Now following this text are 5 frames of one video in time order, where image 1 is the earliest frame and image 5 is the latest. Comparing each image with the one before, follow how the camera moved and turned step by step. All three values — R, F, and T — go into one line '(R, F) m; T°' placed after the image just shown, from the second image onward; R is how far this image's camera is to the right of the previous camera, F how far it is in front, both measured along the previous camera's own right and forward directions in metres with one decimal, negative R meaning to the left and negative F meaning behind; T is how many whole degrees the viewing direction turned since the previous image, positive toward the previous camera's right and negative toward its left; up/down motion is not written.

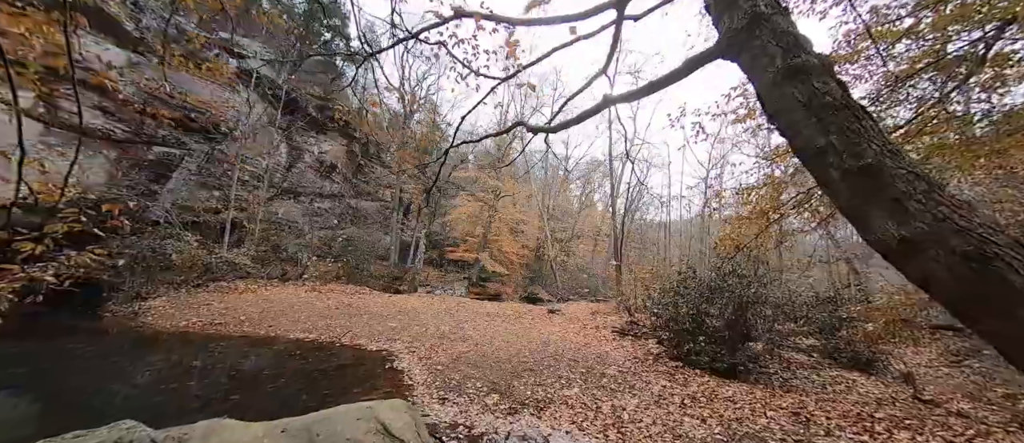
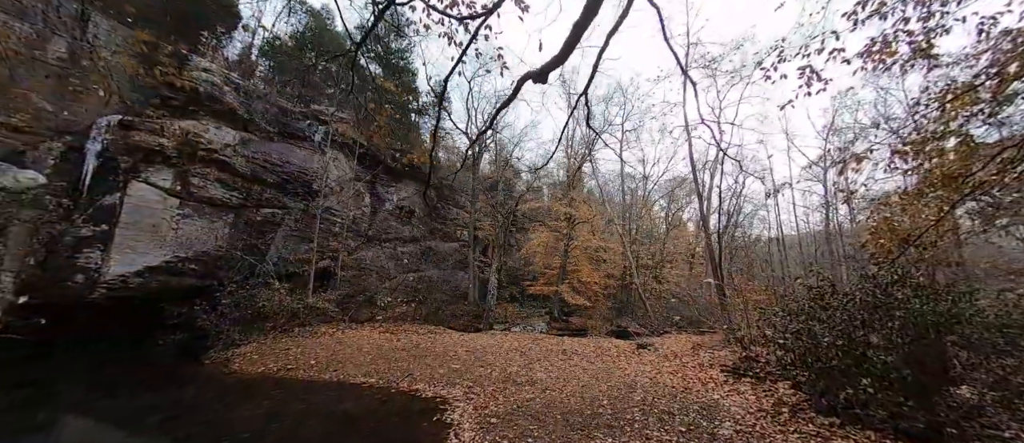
(+0.3, +1.0) m; -13°
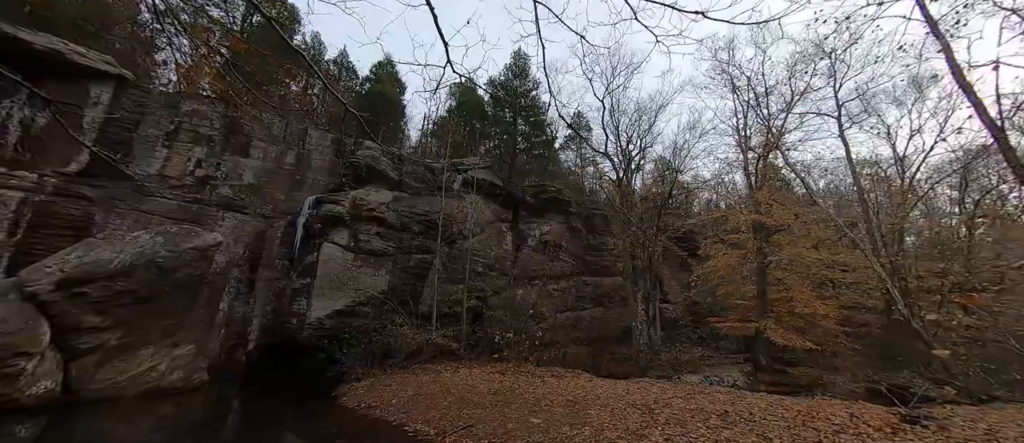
(+1.6, +2.4) m; -28°
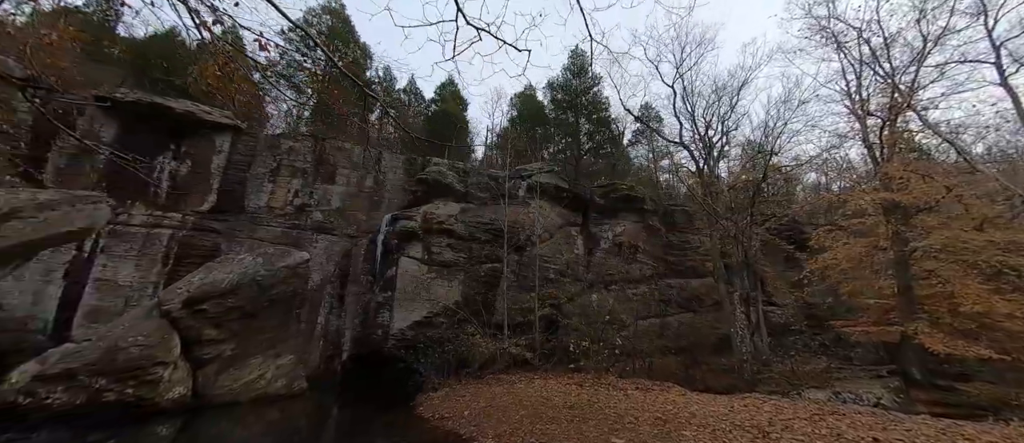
(+0.2, +0.5) m; -12°
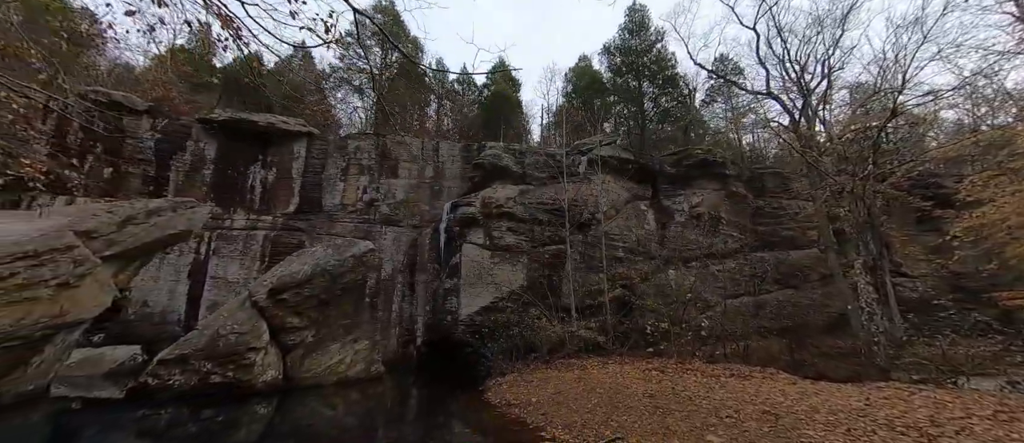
(+0.1, +0.7) m; -10°
